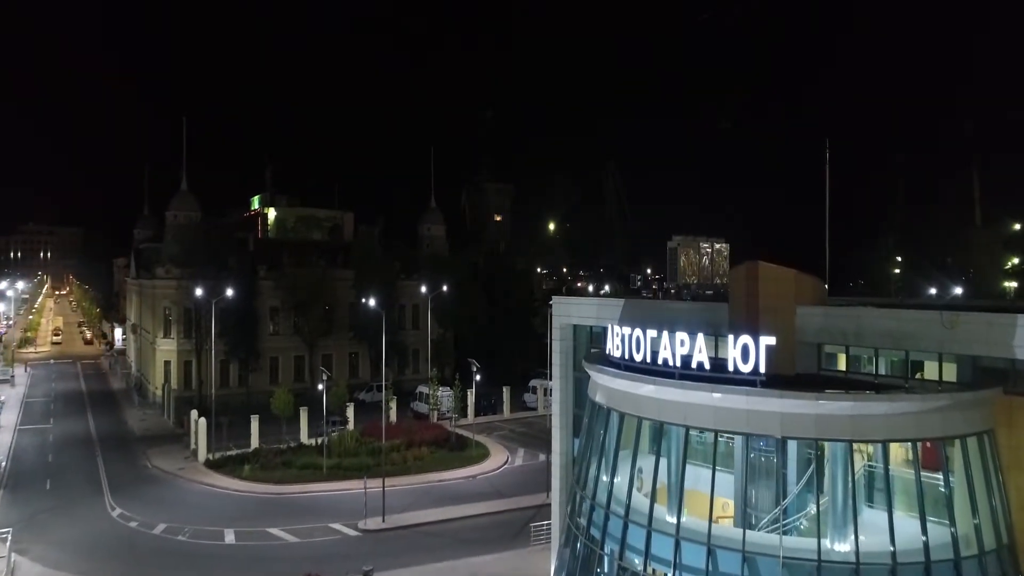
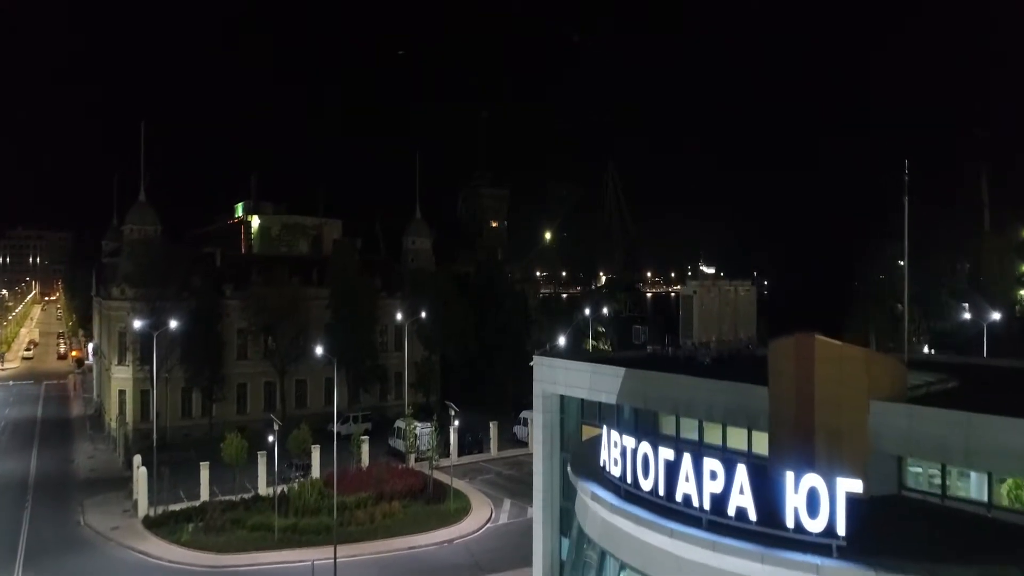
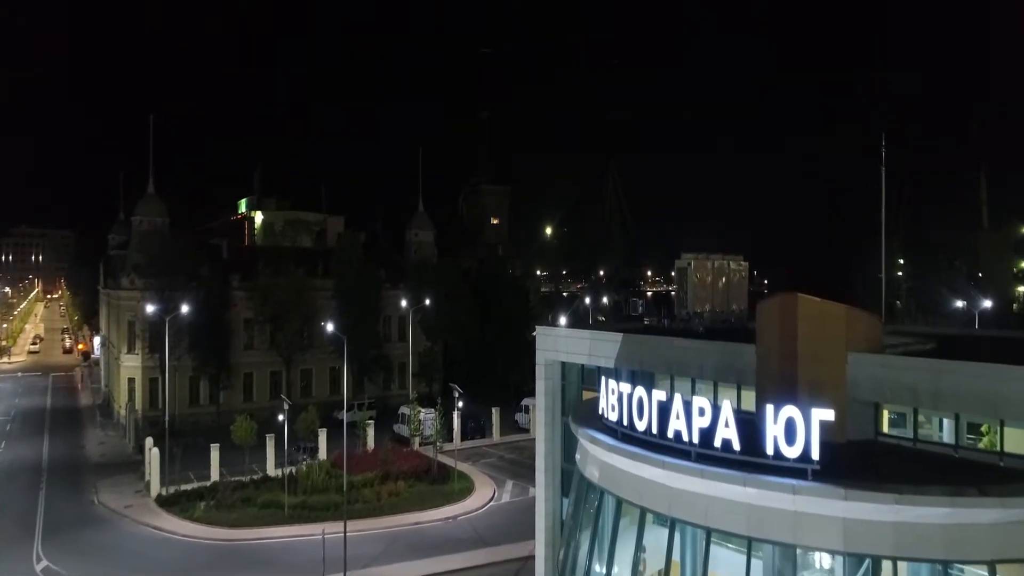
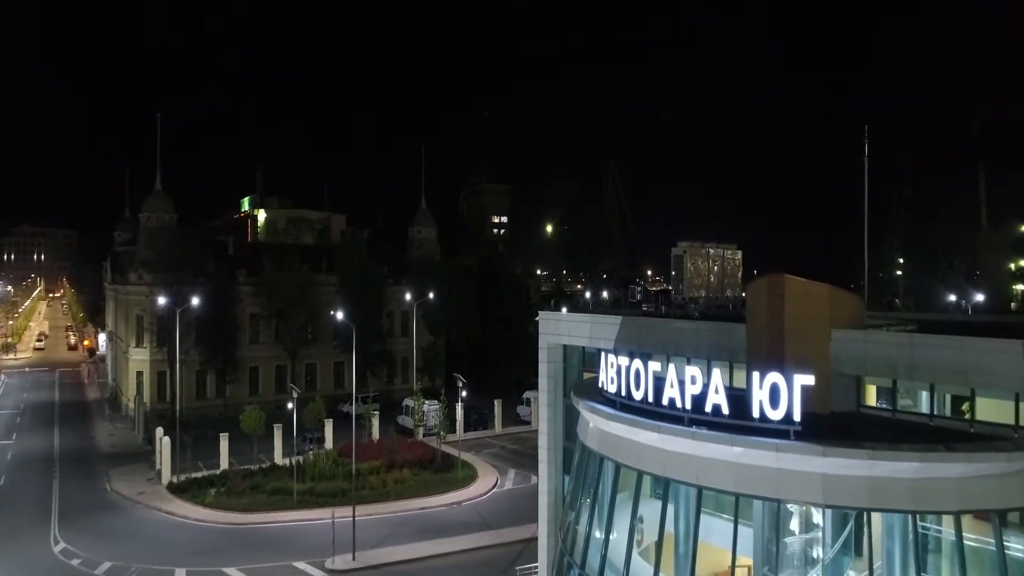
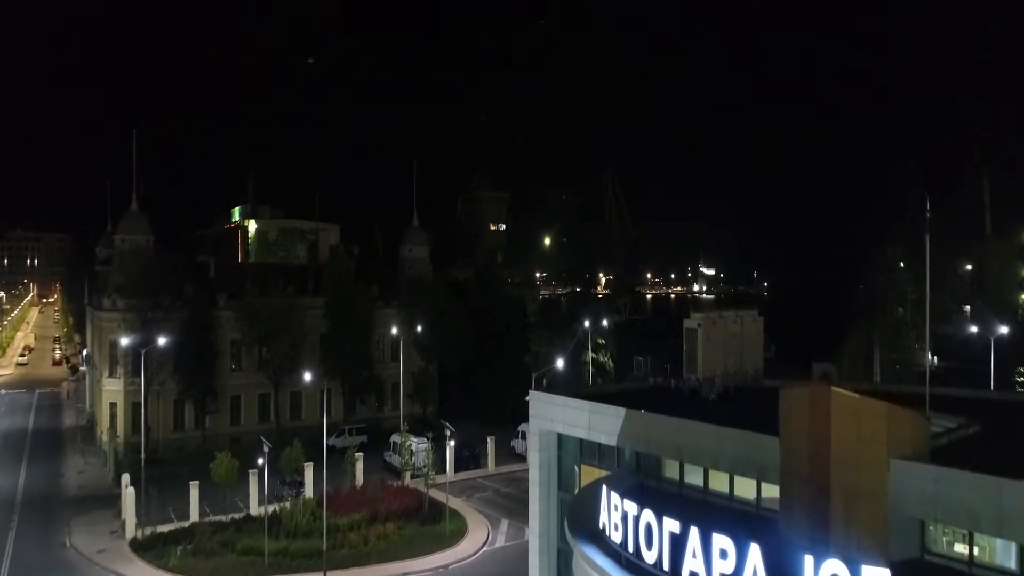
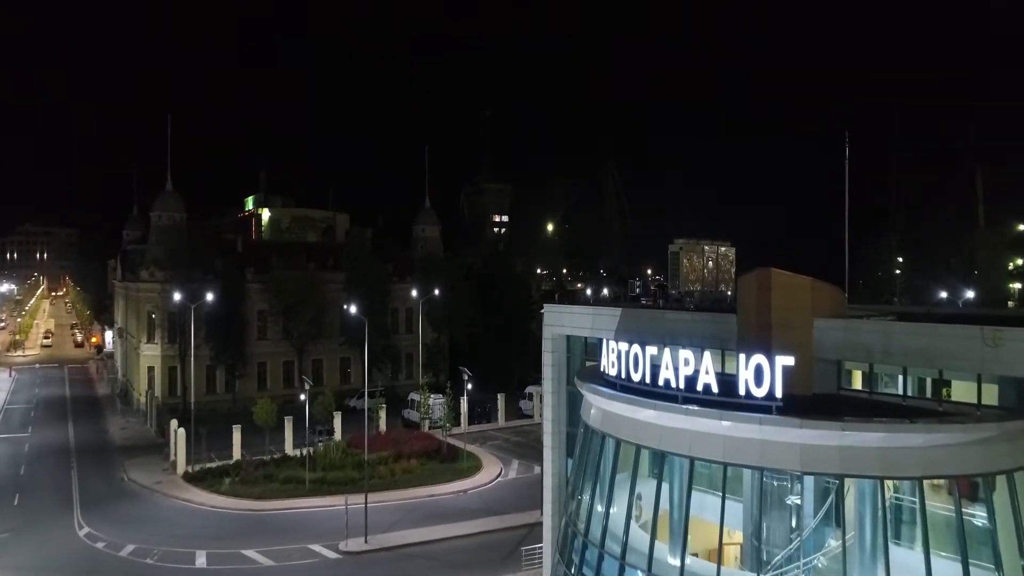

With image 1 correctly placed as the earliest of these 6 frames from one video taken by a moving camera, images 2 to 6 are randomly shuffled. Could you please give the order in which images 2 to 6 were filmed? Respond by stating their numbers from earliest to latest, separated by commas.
6, 4, 3, 2, 5
